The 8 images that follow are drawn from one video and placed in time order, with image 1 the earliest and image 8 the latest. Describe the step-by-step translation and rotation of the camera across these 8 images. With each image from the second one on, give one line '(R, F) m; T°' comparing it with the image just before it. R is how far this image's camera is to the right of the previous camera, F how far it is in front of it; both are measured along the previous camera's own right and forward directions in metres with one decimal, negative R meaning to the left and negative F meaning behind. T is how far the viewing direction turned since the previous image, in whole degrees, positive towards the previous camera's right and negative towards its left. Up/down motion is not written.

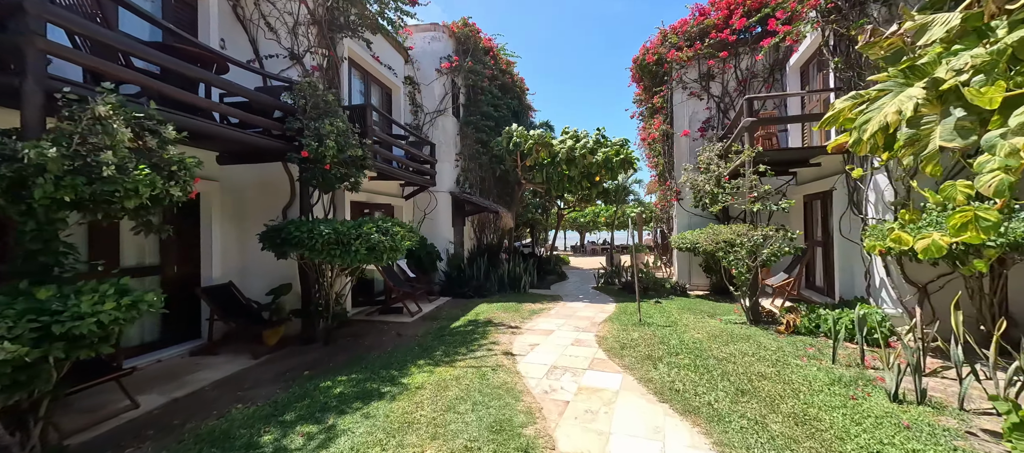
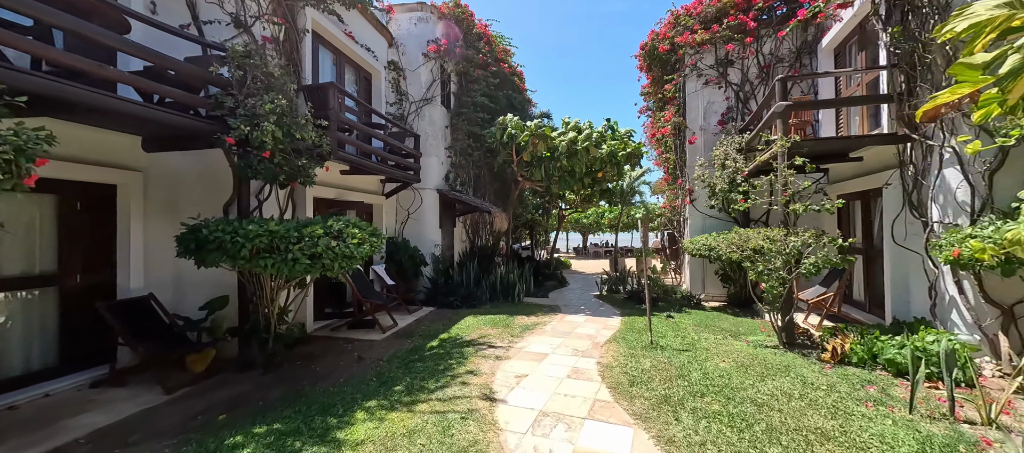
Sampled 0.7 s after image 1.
(+0.2, +0.9) m; 0°
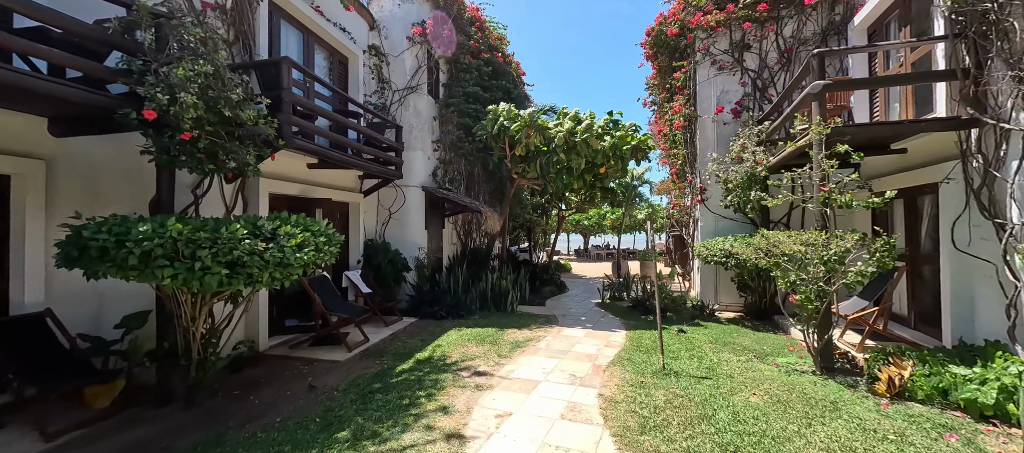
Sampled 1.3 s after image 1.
(+0.2, +0.8) m; 0°
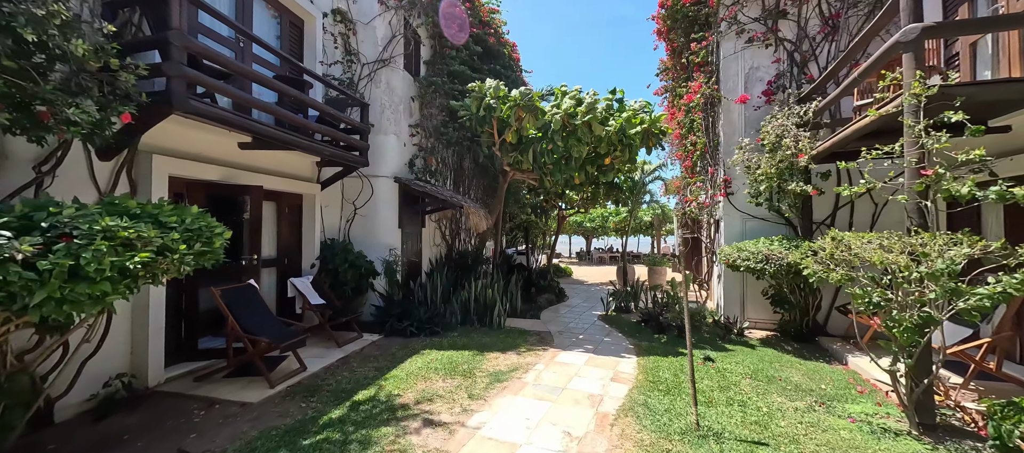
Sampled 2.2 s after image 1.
(+0.2, +1.2) m; 0°
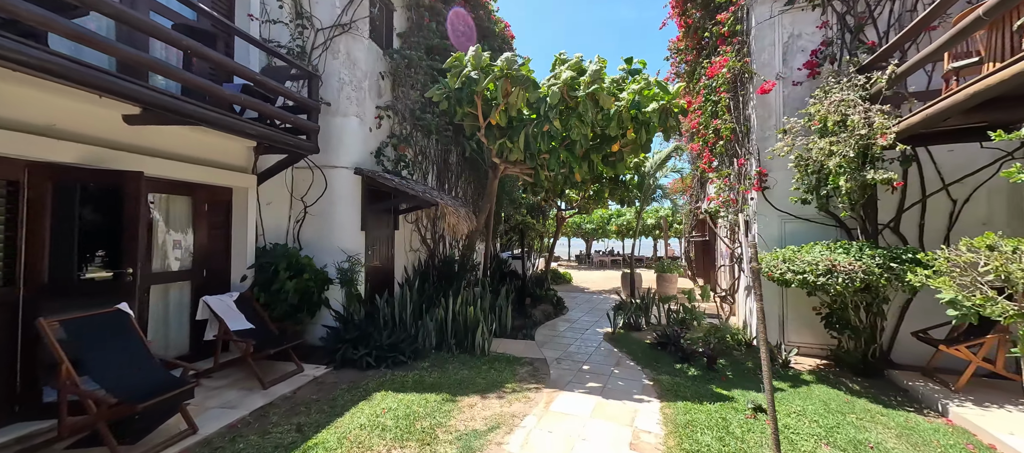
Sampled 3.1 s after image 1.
(+0.2, +1.2) m; 0°
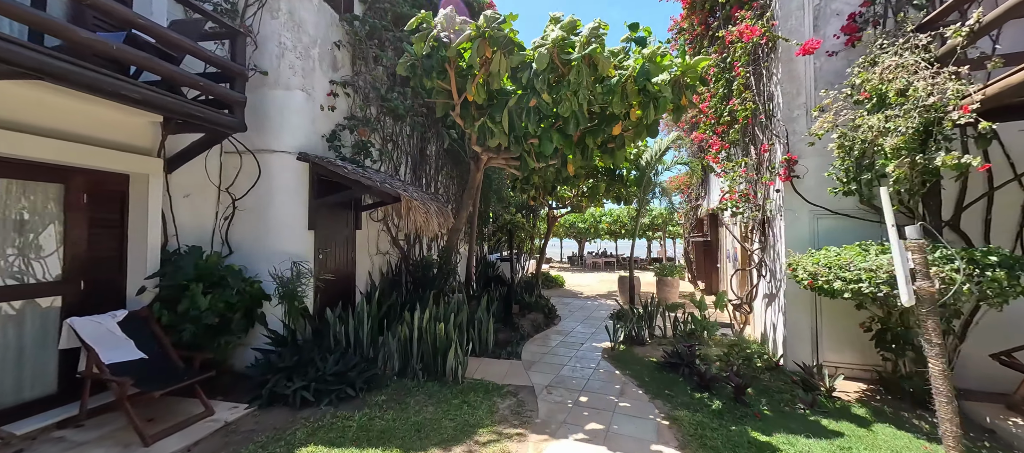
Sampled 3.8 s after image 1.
(+0.1, +0.9) m; +1°
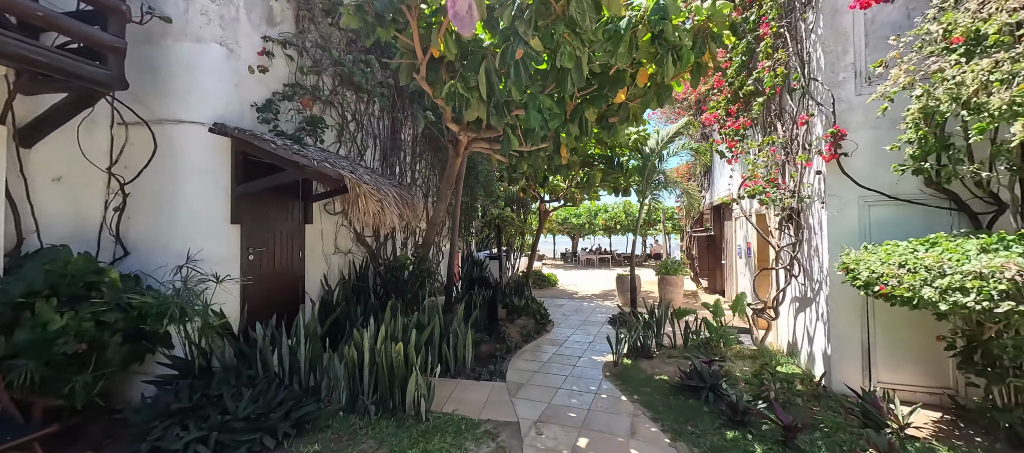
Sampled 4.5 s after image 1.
(+0.1, +0.9) m; +1°
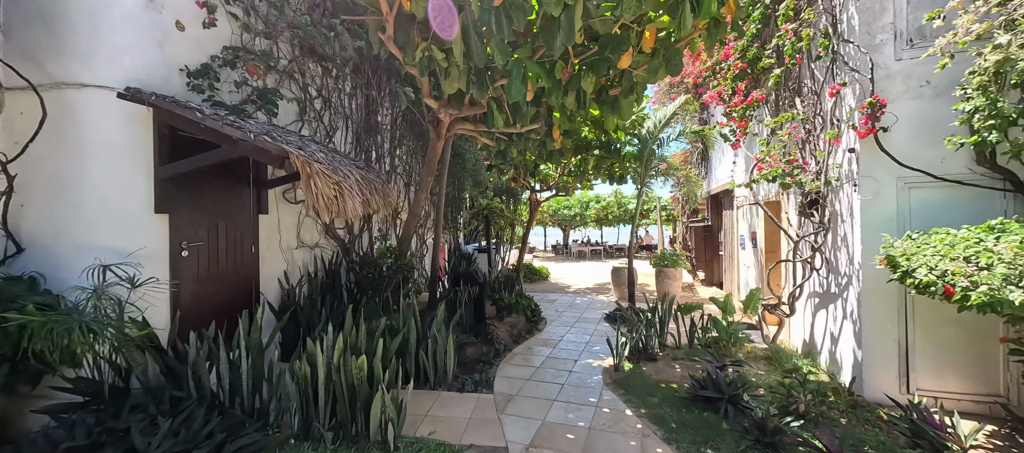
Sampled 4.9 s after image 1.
(0.0, +0.5) m; +1°
